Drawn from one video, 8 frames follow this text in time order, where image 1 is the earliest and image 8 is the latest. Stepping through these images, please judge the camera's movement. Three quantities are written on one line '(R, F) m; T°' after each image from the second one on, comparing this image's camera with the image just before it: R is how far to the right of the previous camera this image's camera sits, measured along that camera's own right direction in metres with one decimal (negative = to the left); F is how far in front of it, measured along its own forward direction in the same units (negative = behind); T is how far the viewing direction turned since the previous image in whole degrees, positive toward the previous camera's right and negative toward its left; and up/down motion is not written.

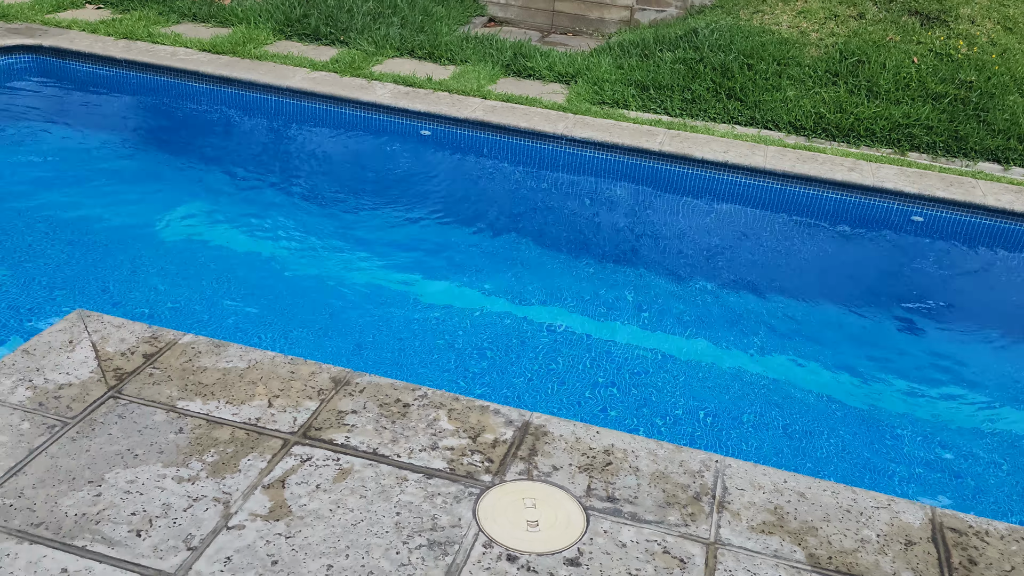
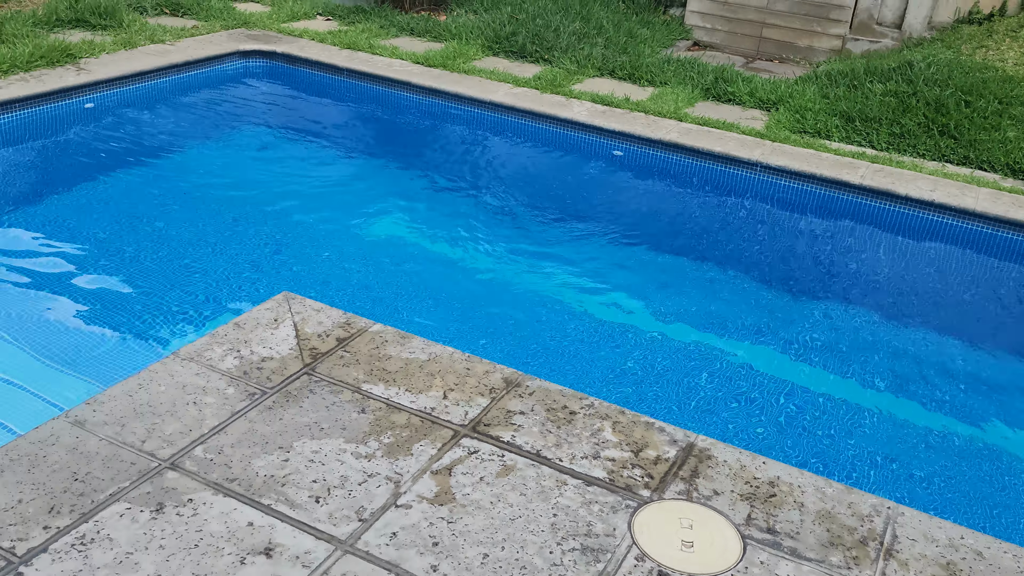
(0.0, -0.1) m; -11°
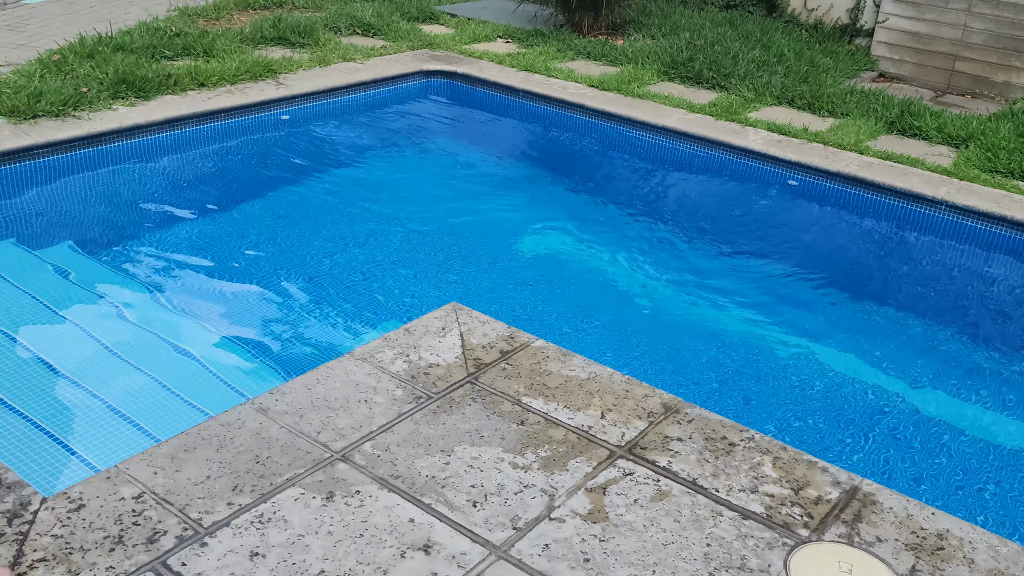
(0.0, 0.0) m; -10°
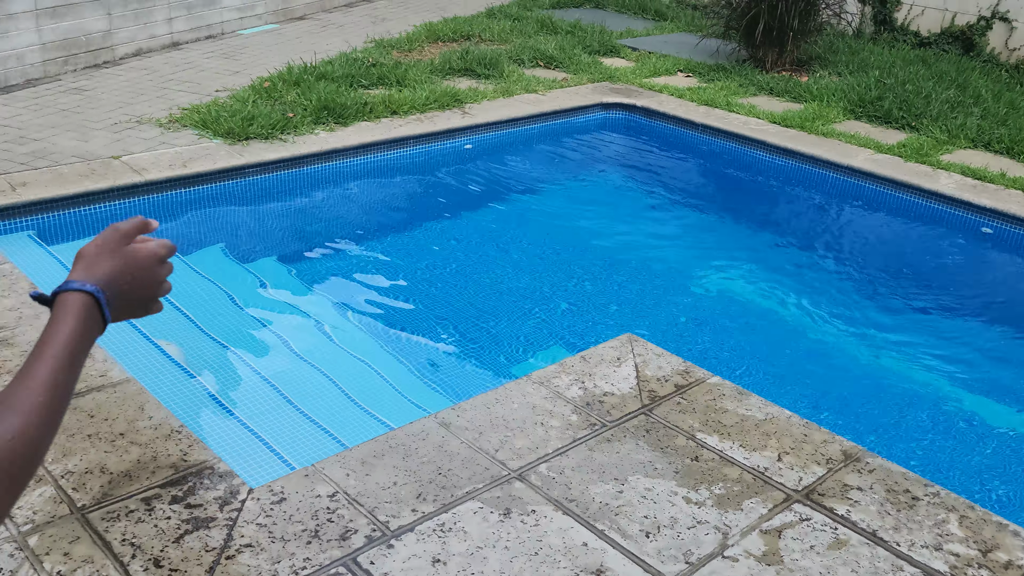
(-0.1, -0.1) m; -10°
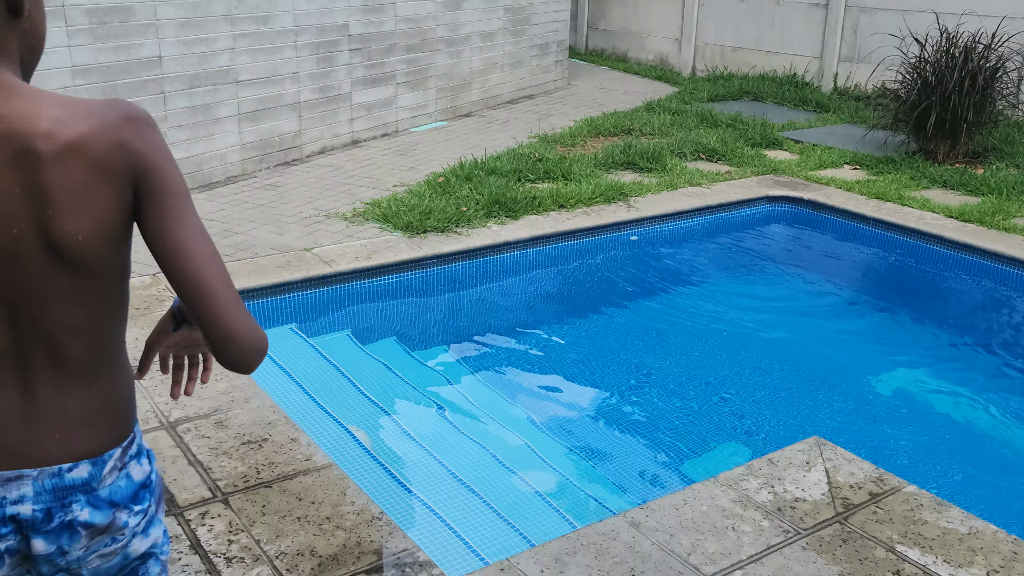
(-0.2, -0.1) m; -8°
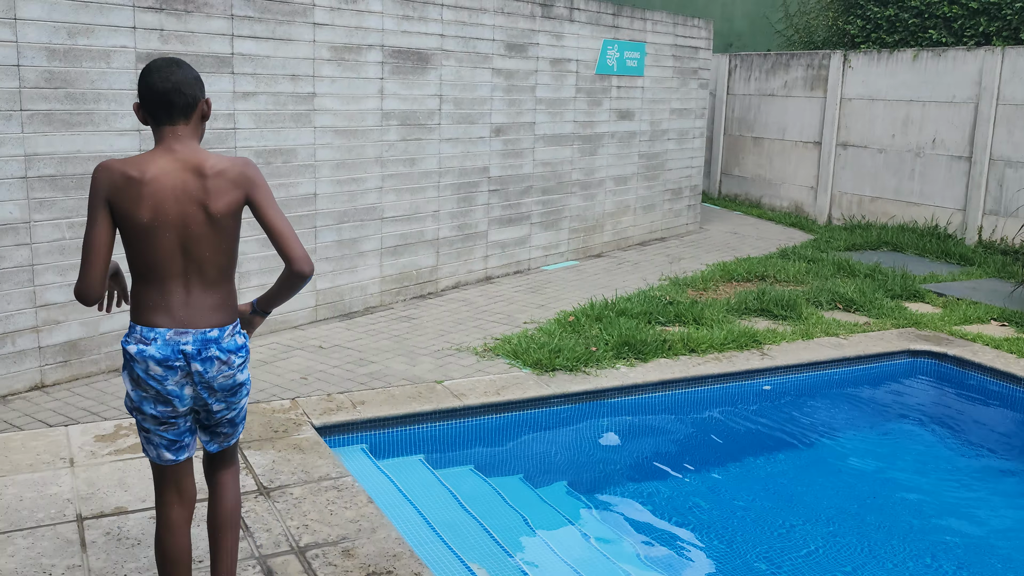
(0.0, 0.0) m; -8°
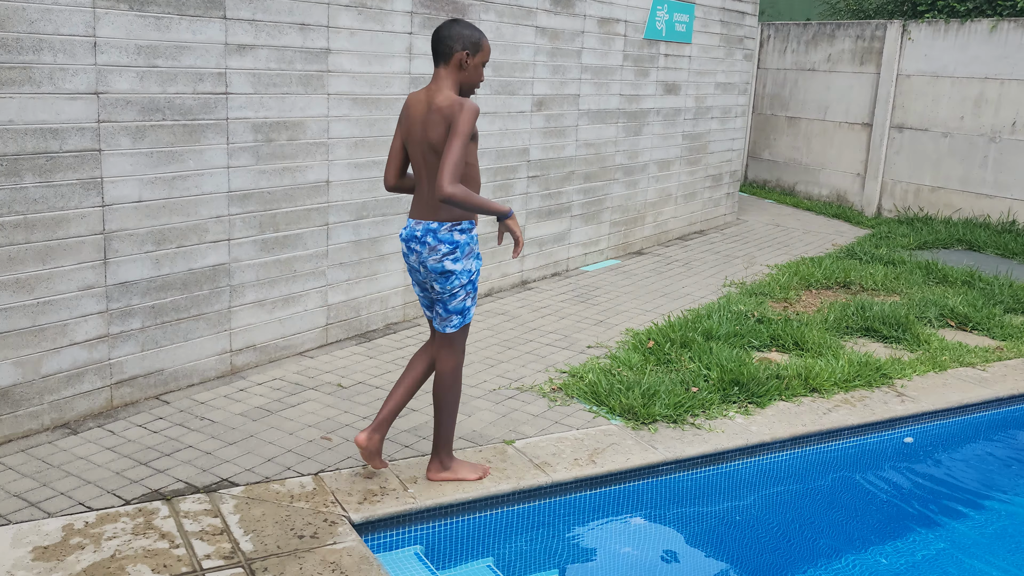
(-0.5, +1.3) m; +3°
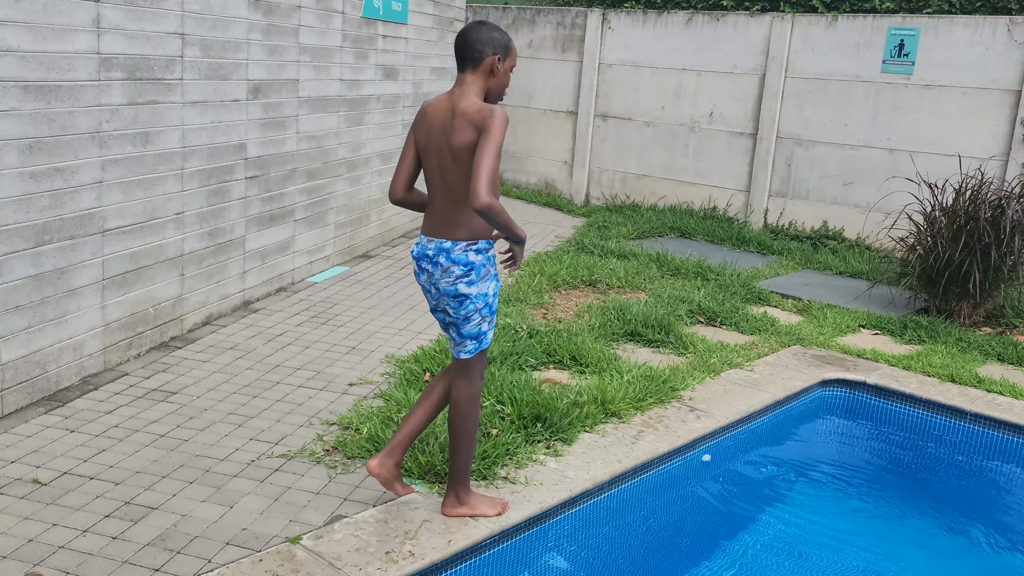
(-0.3, +0.8) m; +20°
